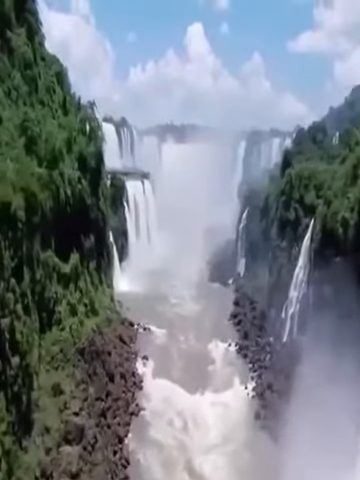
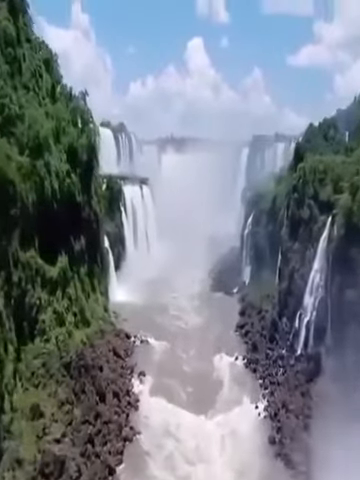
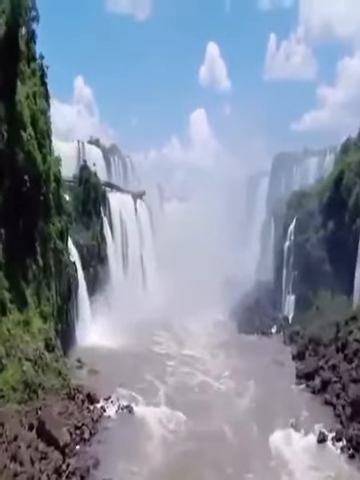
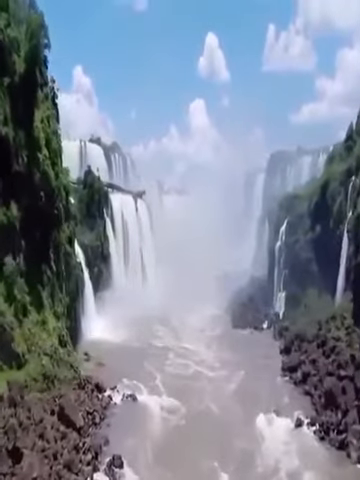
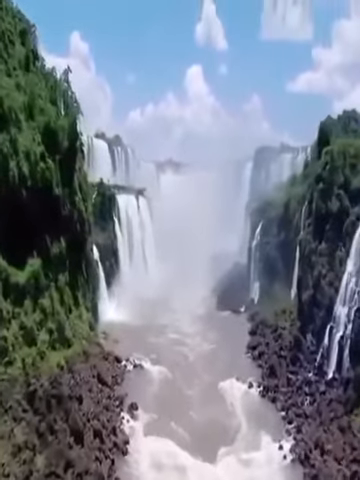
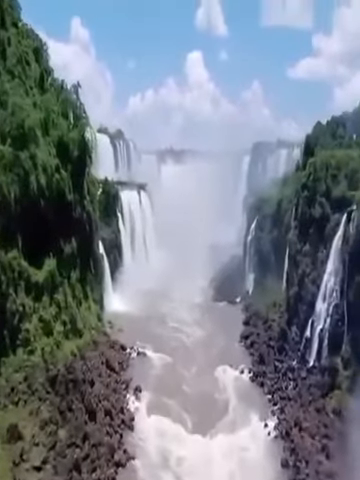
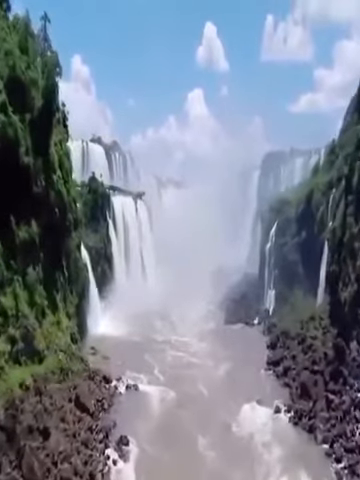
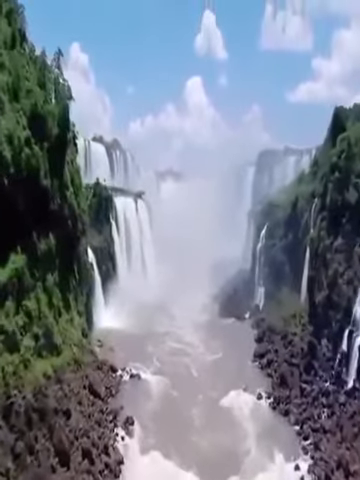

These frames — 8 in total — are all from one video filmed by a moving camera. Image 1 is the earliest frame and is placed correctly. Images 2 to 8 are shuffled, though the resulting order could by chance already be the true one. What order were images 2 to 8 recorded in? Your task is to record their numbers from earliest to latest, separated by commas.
2, 6, 5, 8, 7, 4, 3
